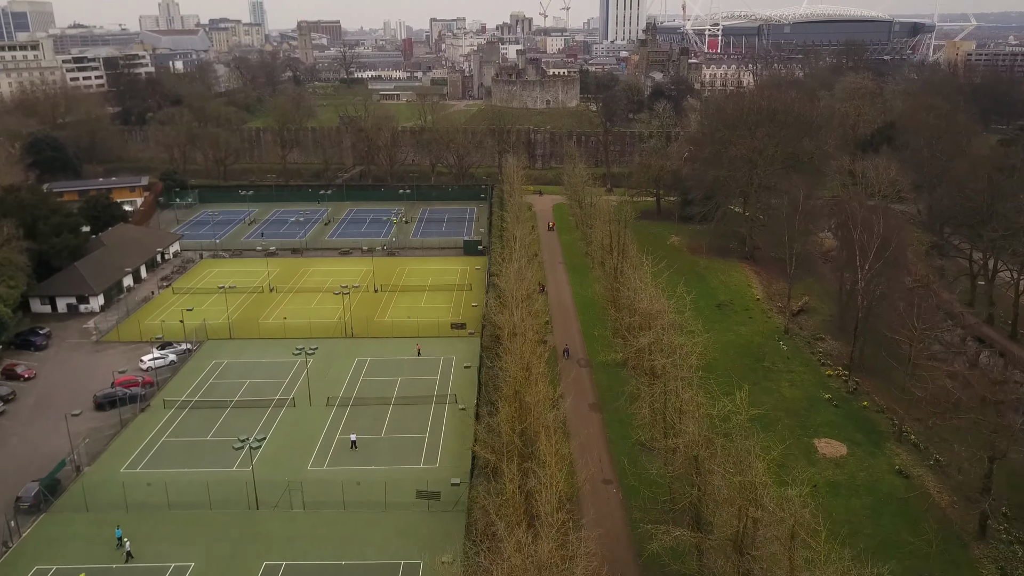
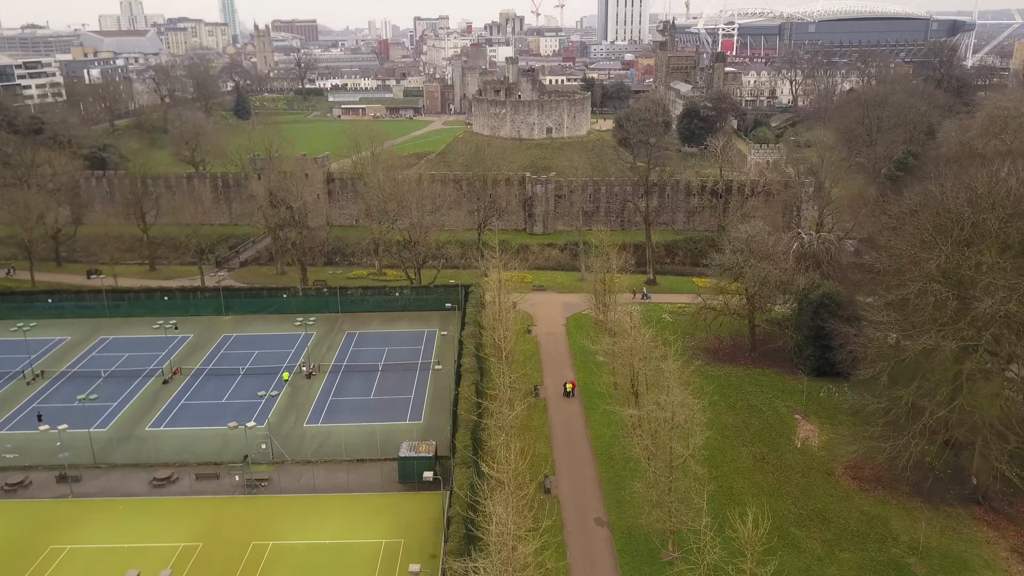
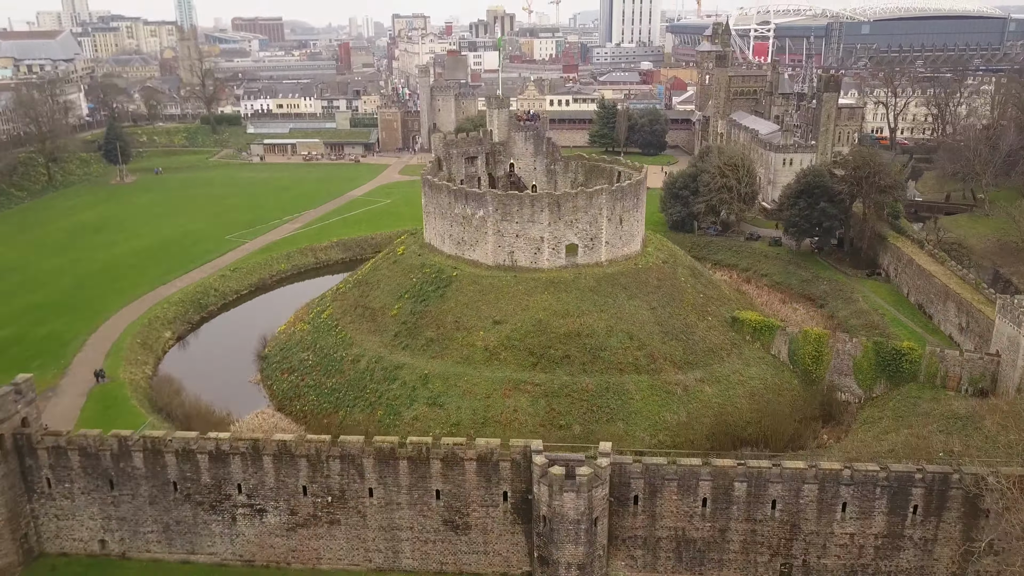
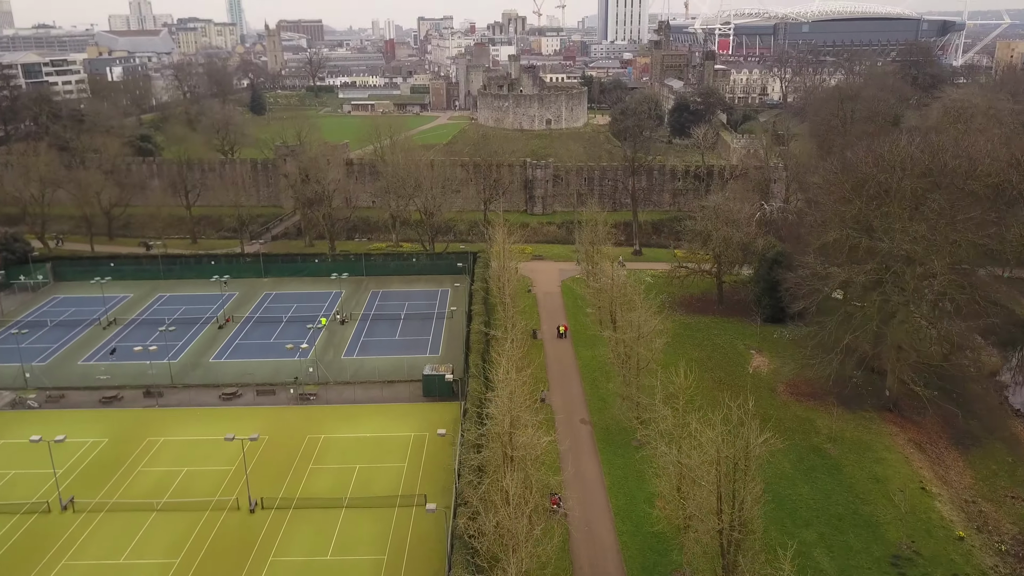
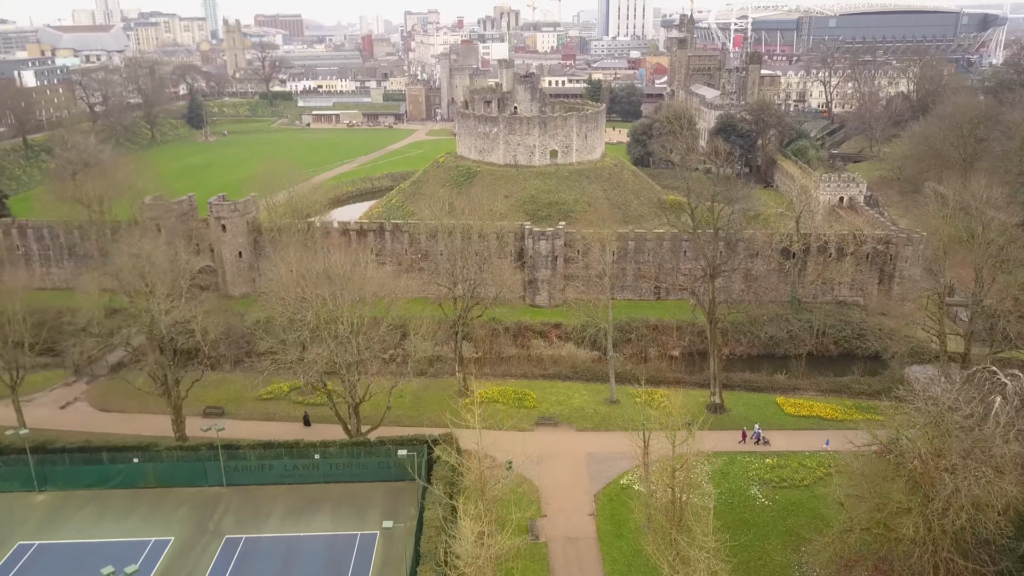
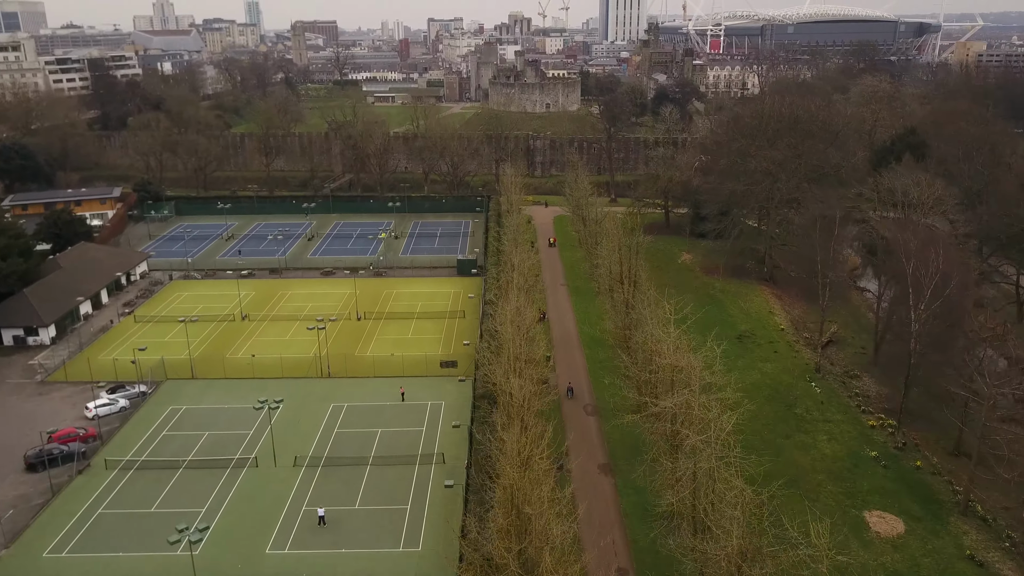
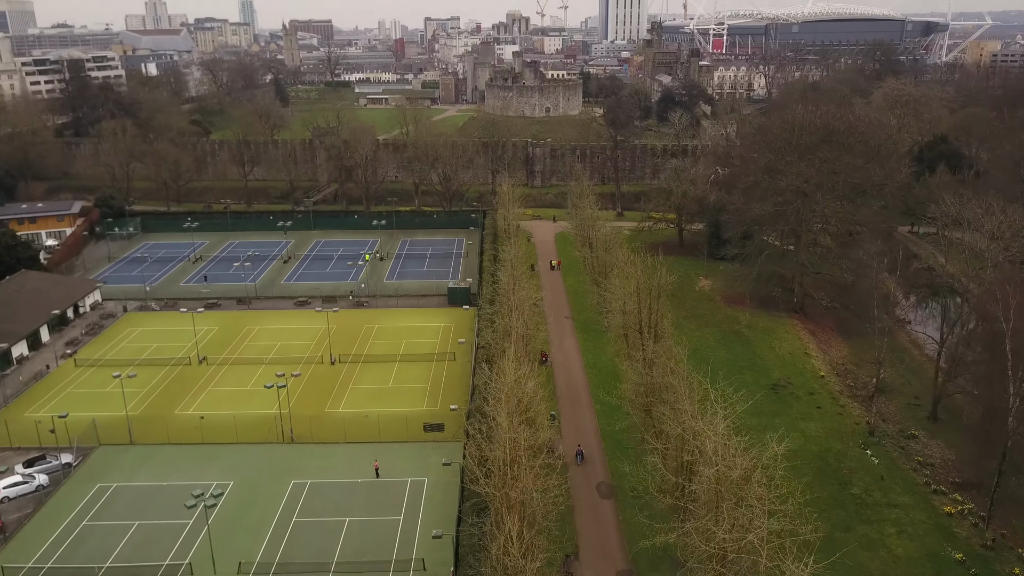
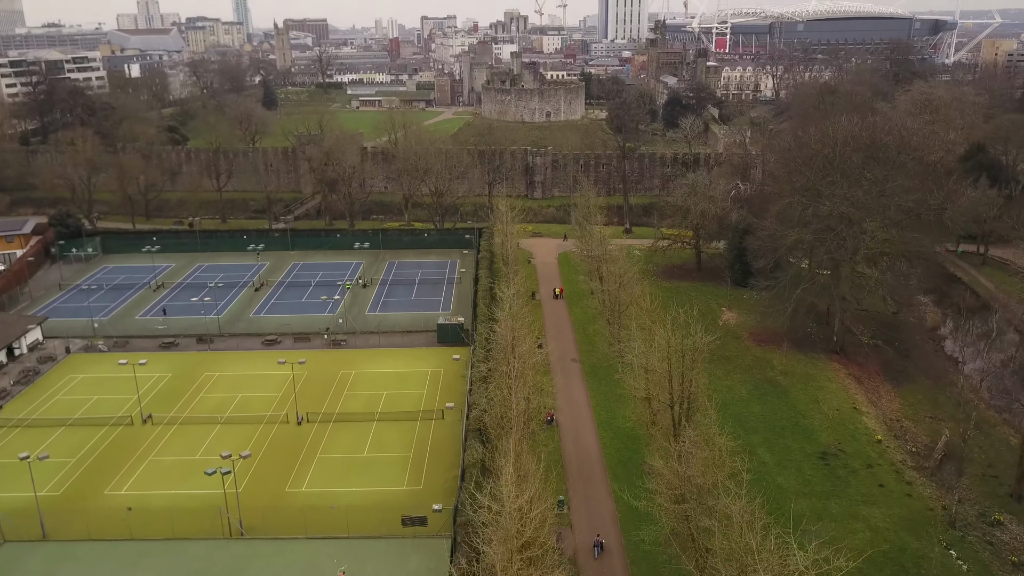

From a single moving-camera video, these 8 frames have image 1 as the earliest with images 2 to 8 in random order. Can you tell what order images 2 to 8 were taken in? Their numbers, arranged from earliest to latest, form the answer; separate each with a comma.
6, 7, 8, 4, 2, 5, 3
